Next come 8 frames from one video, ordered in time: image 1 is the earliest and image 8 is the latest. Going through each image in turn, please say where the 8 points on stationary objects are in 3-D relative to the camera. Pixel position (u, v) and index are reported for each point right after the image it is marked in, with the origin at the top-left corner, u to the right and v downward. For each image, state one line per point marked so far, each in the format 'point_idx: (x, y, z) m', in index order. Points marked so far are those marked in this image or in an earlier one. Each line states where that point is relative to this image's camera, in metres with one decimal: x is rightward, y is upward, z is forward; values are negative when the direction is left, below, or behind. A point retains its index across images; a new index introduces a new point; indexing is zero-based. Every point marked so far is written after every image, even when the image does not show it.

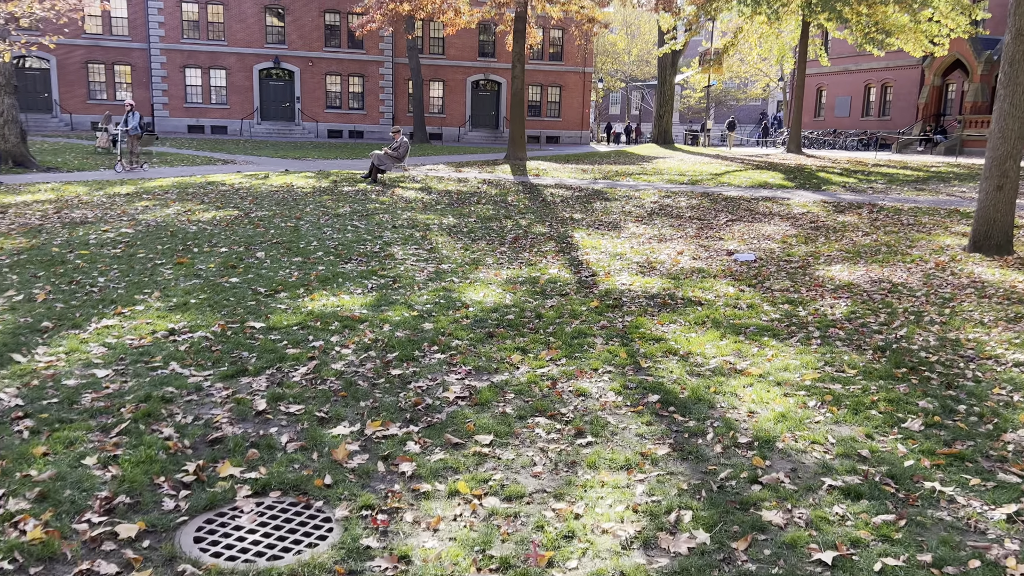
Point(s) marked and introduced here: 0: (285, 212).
0: (-3.2, +1.1, +11.5) m
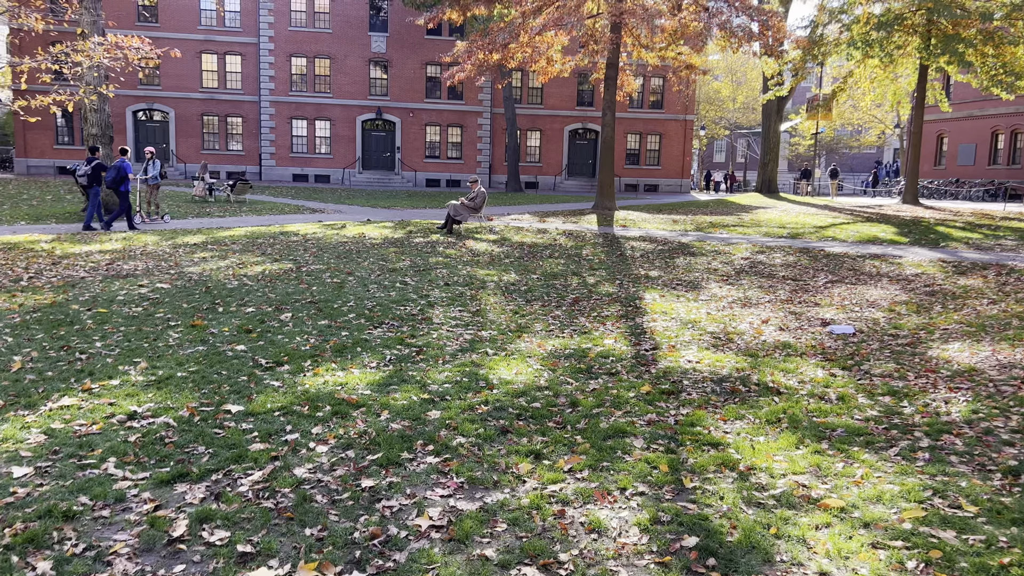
0: (-2.3, +0.3, +10.9) m
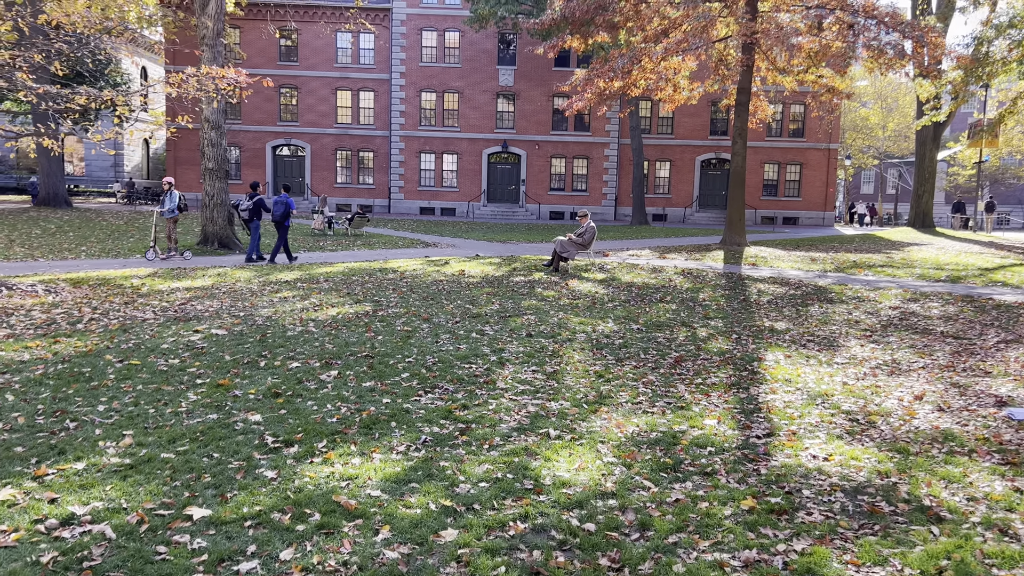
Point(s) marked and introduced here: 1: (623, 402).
0: (-1.1, -0.3, +10.0) m
1: (+0.8, -0.8, +6.1) m
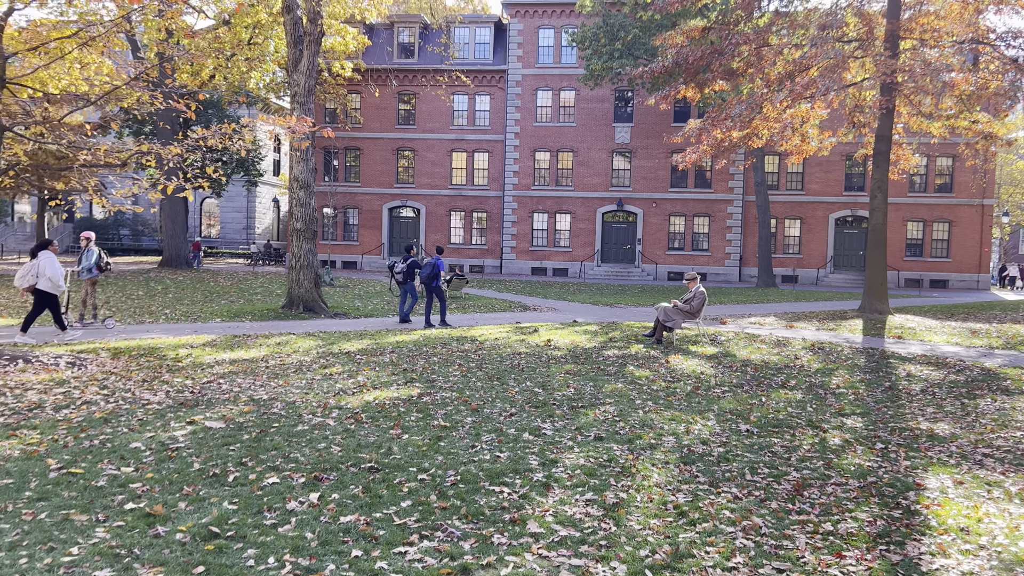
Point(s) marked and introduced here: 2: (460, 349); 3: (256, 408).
0: (-0.3, -1.1, +8.2) m
1: (+1.0, -1.4, +4.1) m
2: (-0.8, -0.9, +12.2) m
3: (-2.3, -1.1, +7.3) m
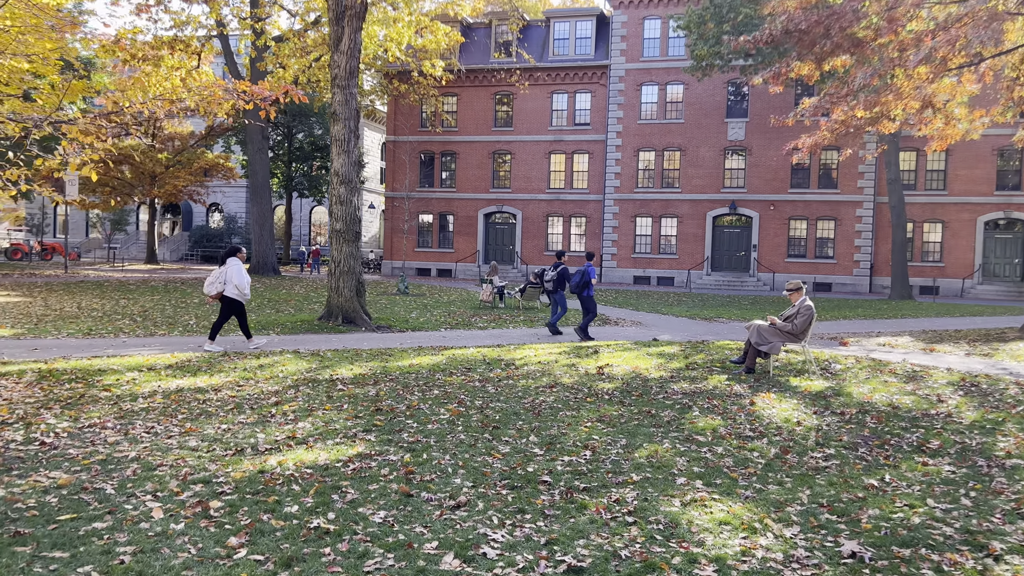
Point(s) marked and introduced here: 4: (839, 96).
0: (-0.5, -1.2, +5.6) m
1: (+0.2, -1.4, +1.3) m
2: (-0.4, -1.0, +9.5) m
3: (-2.5, -1.1, +4.9) m
4: (+6.9, +4.0, +17.1) m
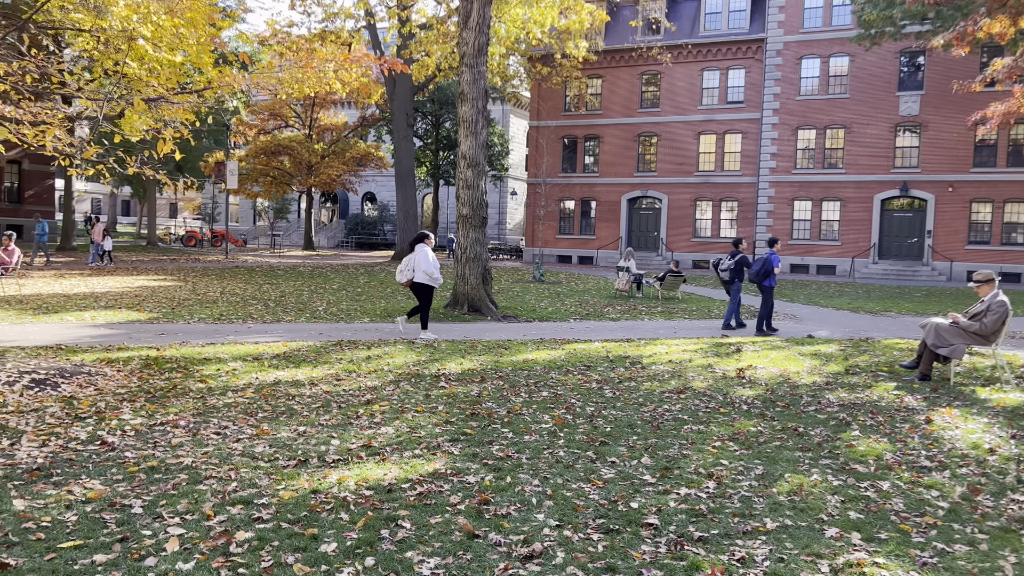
0: (+0.1, -1.1, +4.6) m
1: (0.0, -1.4, +0.3) m
2: (+0.9, -0.9, +8.5) m
3: (-2.1, -1.1, +4.4) m
4: (+9.4, +4.1, +14.5) m
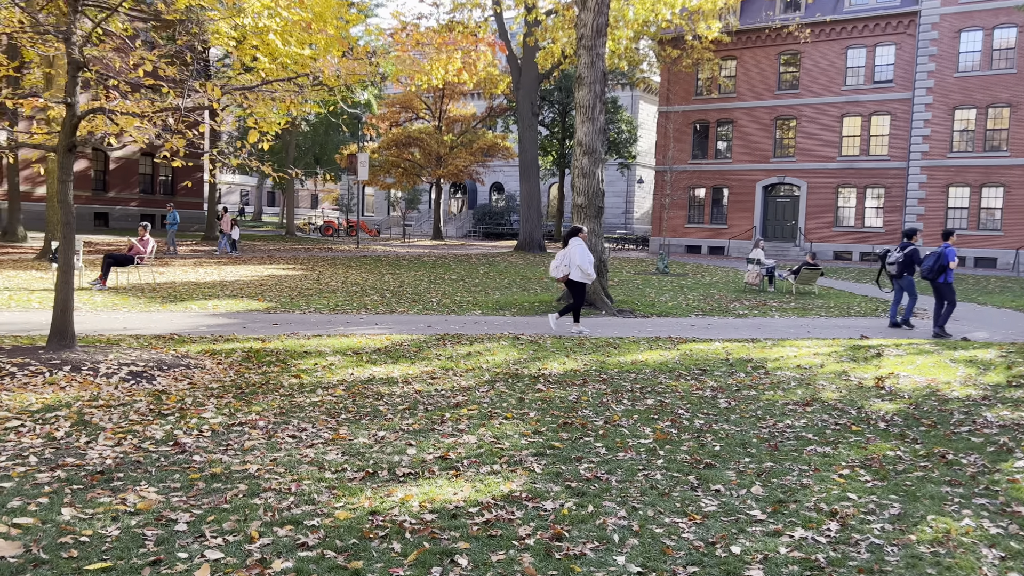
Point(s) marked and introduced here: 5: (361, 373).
0: (+0.5, -1.1, +4.0) m
1: (-0.3, -1.5, -0.3) m
2: (+1.9, -0.9, +7.7) m
3: (-1.7, -1.1, +4.1) m
4: (+11.3, +4.1, +12.3) m
5: (-1.4, -0.8, +7.9) m
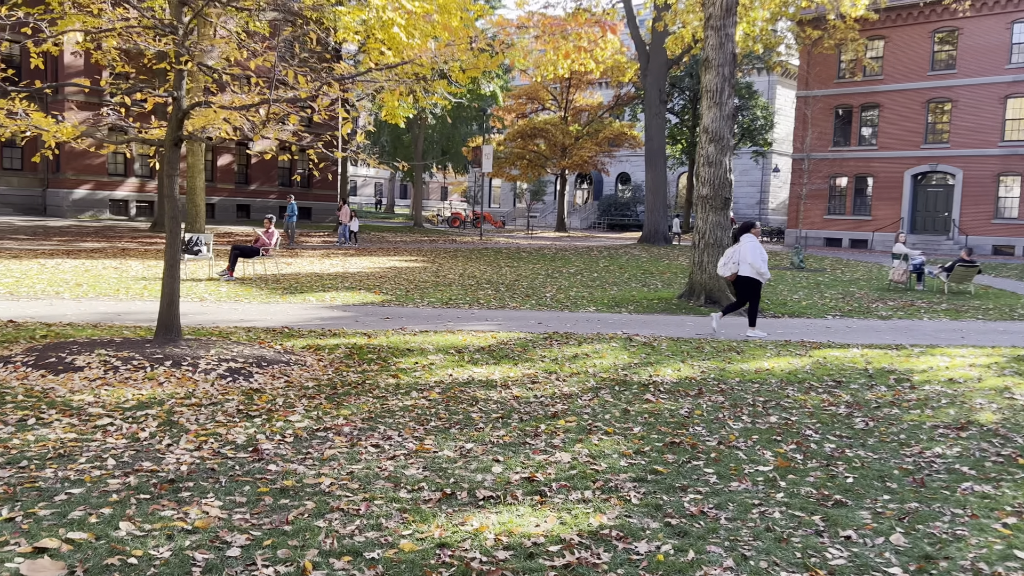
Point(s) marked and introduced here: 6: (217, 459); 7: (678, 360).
0: (+0.8, -1.2, +3.4) m
1: (-0.6, -1.6, -0.7) m
2: (+2.9, -0.9, +6.9) m
3: (-1.3, -1.1, +3.8) m
4: (+12.9, +4.0, +9.8) m
5: (-0.4, -0.8, +7.5) m
6: (-1.7, -1.0, +4.7) m
7: (+1.7, -0.7, +8.3) m
